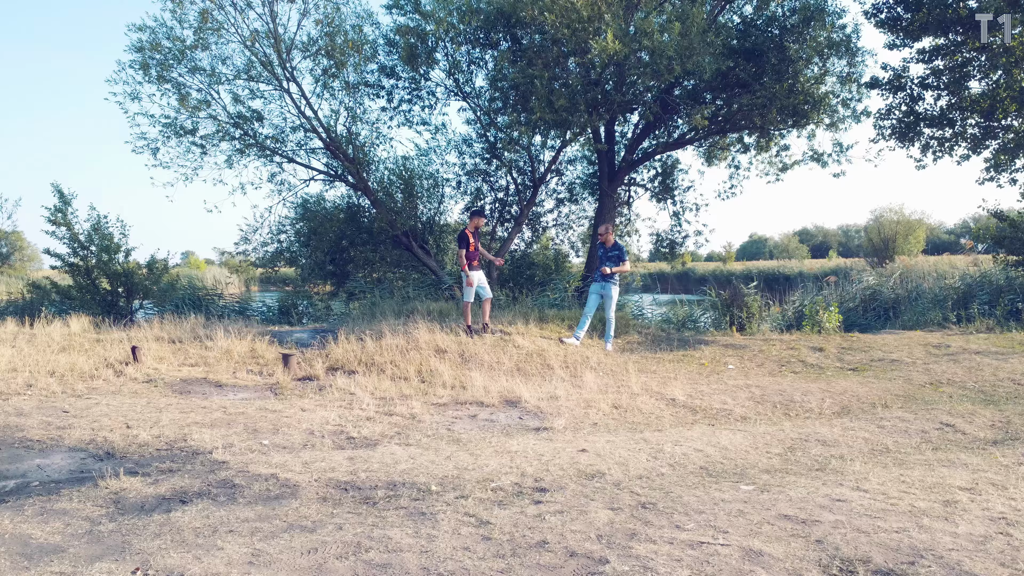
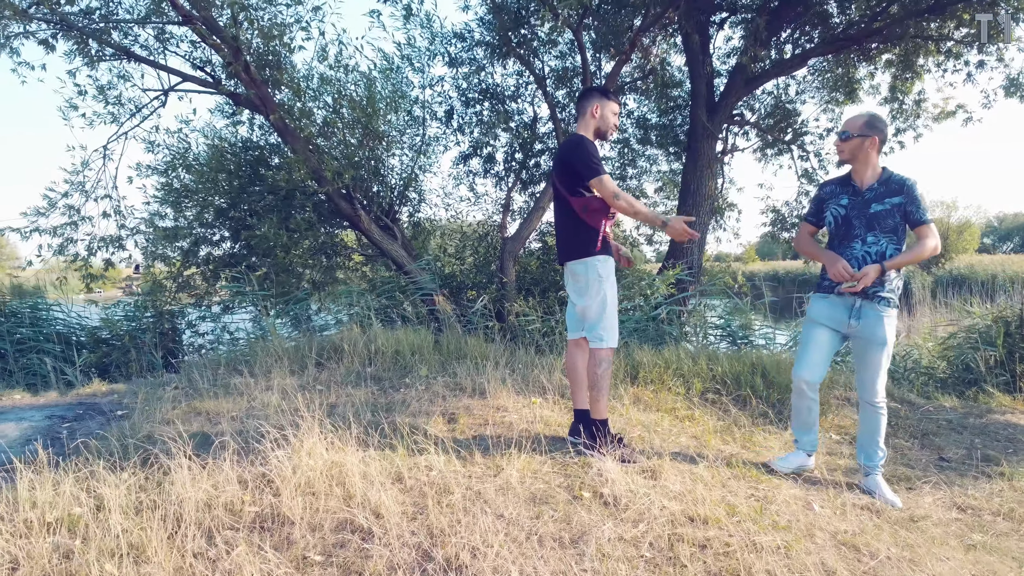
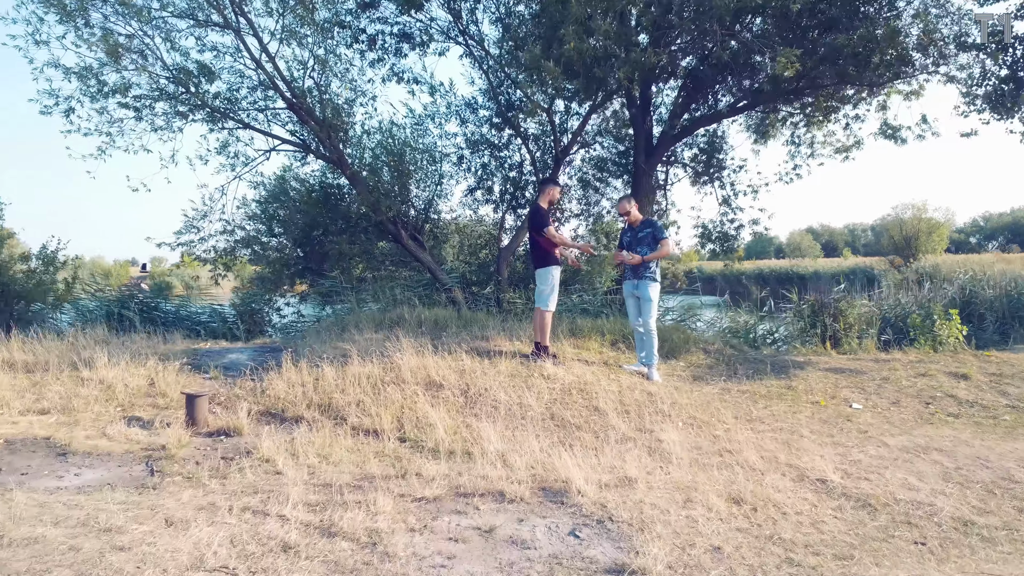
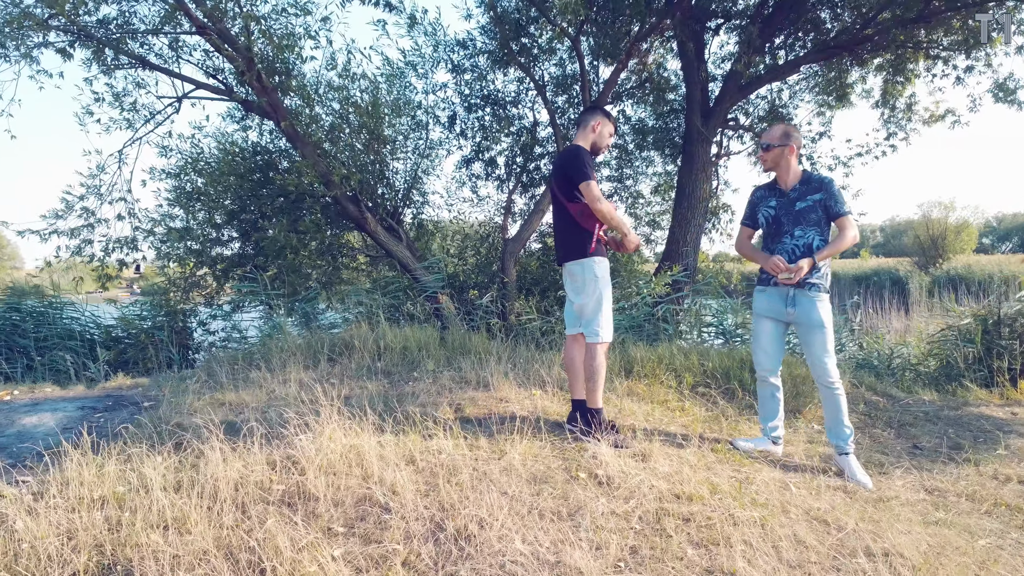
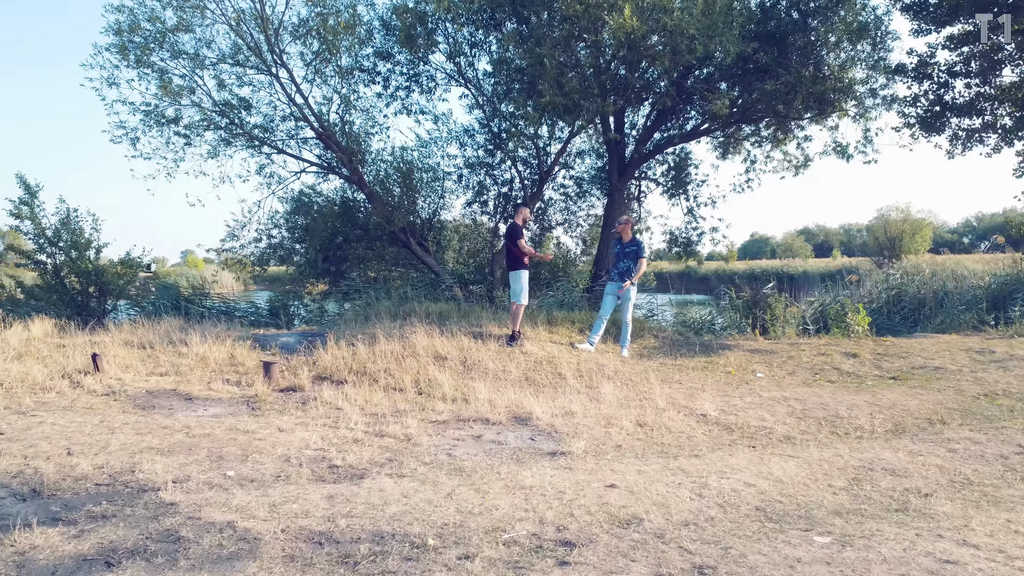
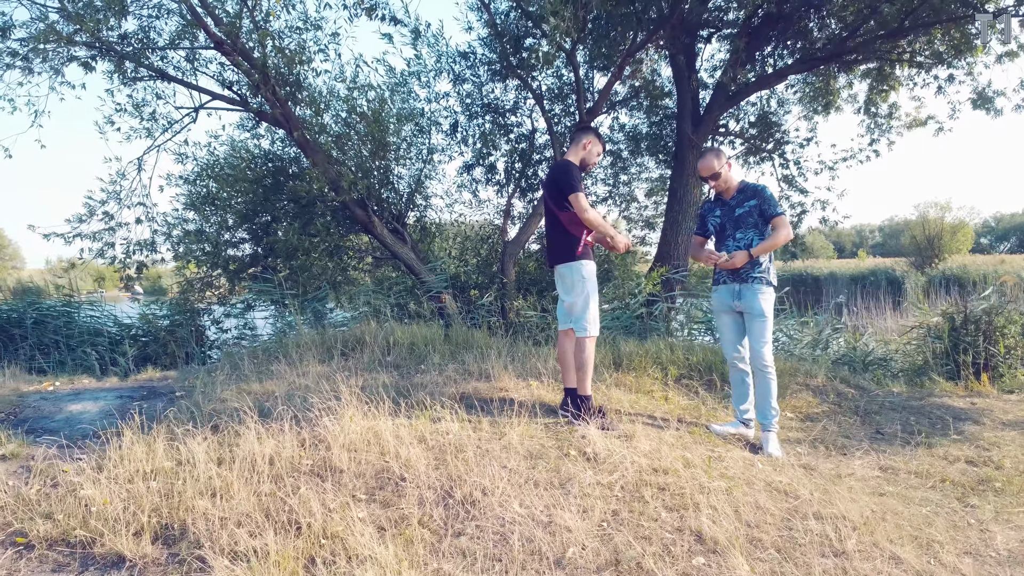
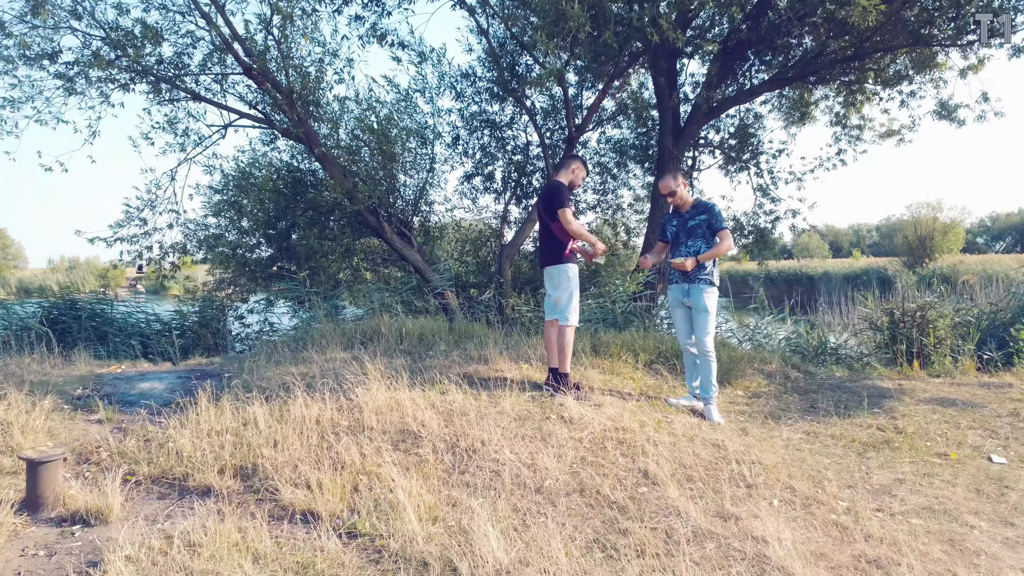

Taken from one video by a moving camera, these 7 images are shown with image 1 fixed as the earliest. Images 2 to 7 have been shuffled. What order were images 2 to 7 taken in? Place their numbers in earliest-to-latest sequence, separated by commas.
5, 3, 7, 6, 4, 2
